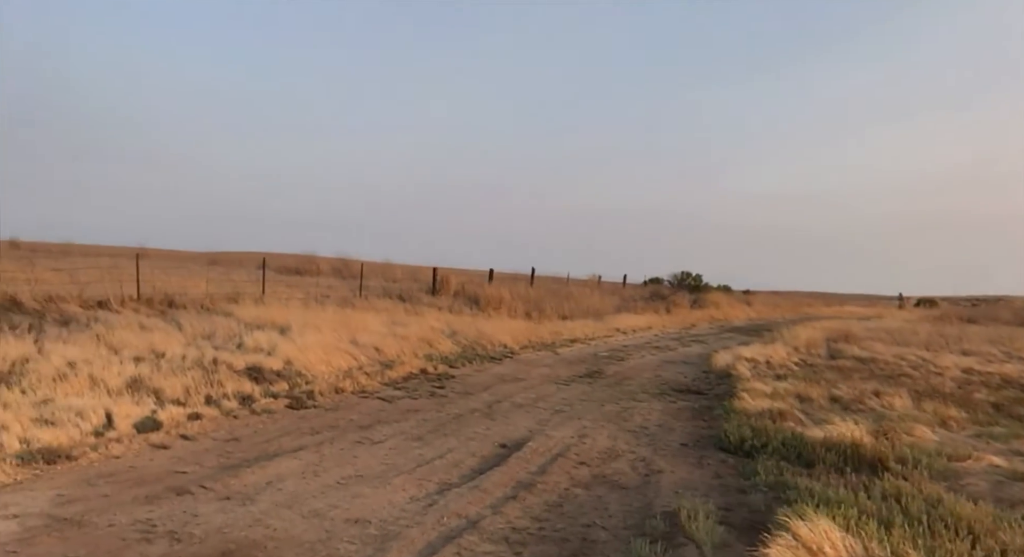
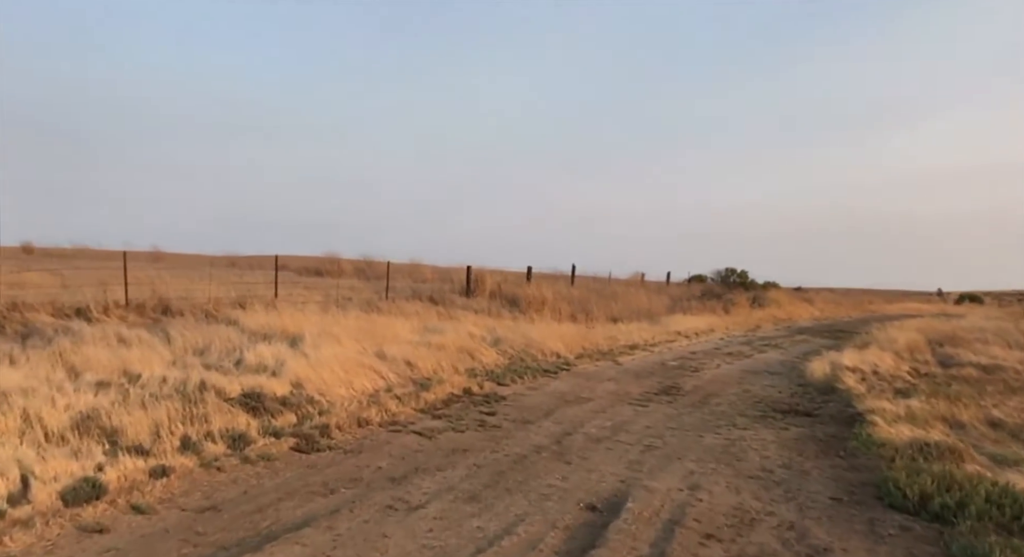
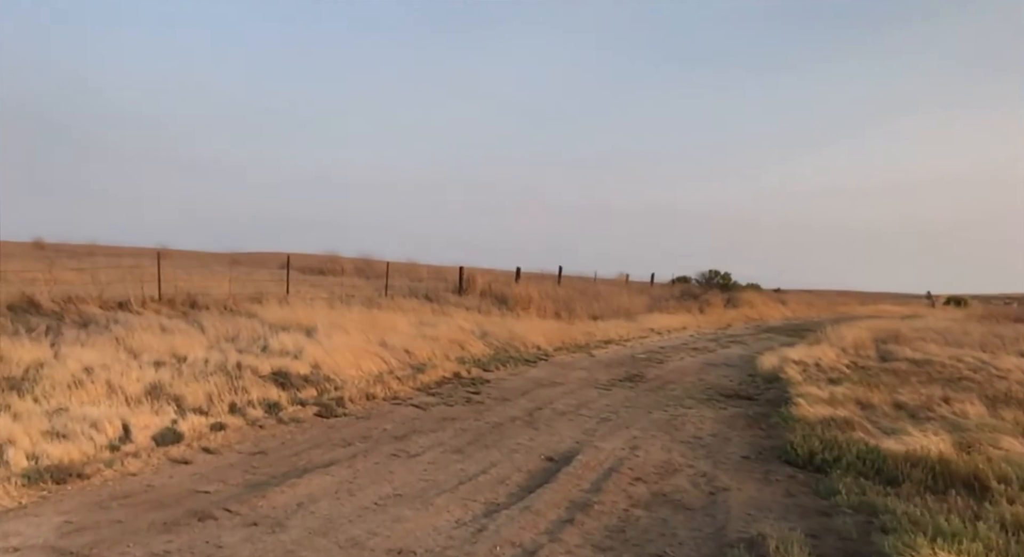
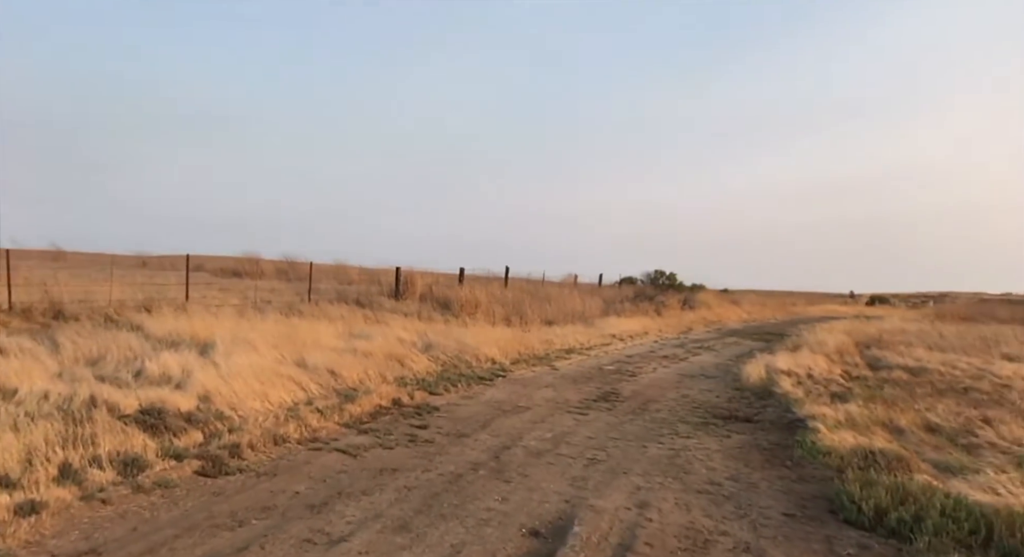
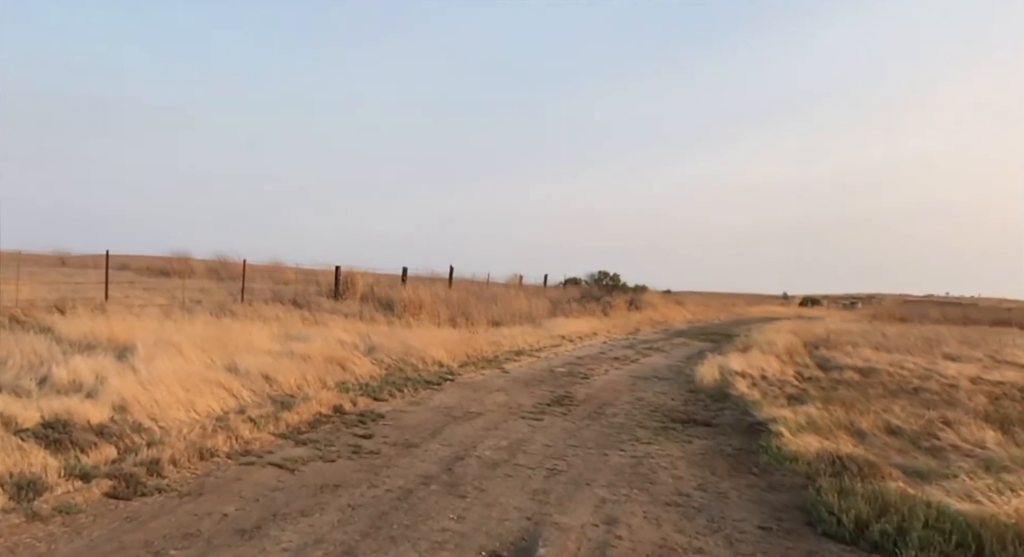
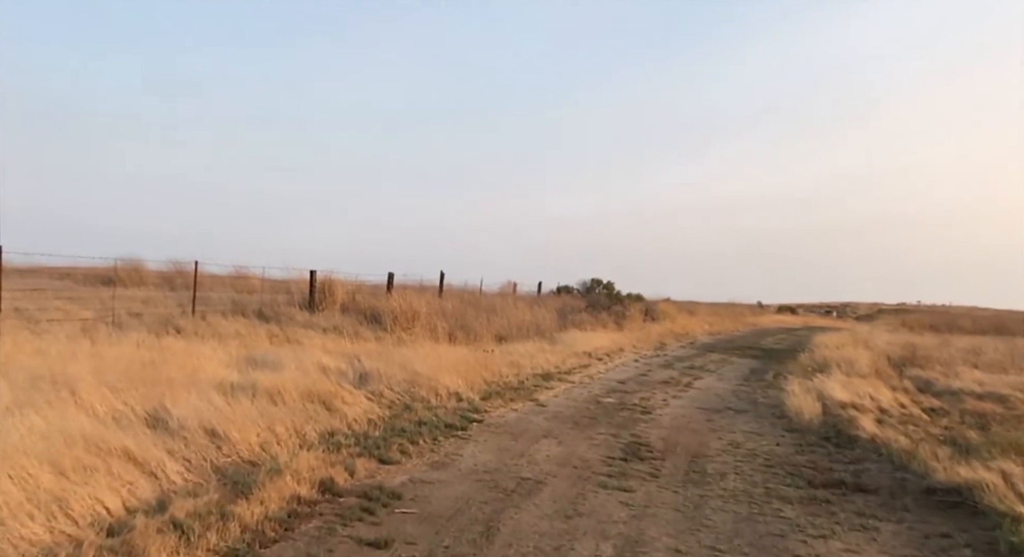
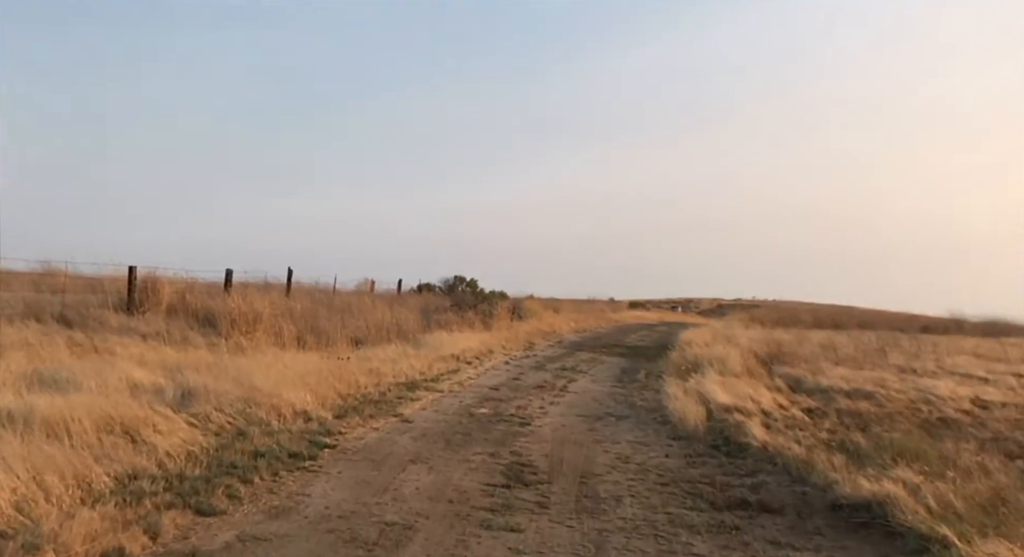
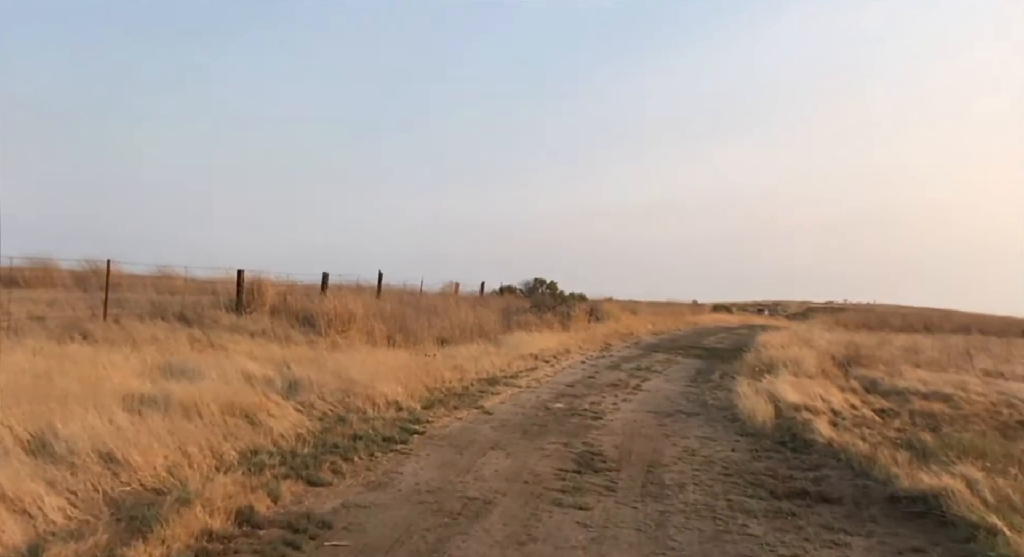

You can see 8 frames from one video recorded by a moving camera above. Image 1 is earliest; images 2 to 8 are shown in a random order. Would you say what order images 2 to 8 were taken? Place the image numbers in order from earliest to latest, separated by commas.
3, 2, 4, 5, 6, 8, 7
